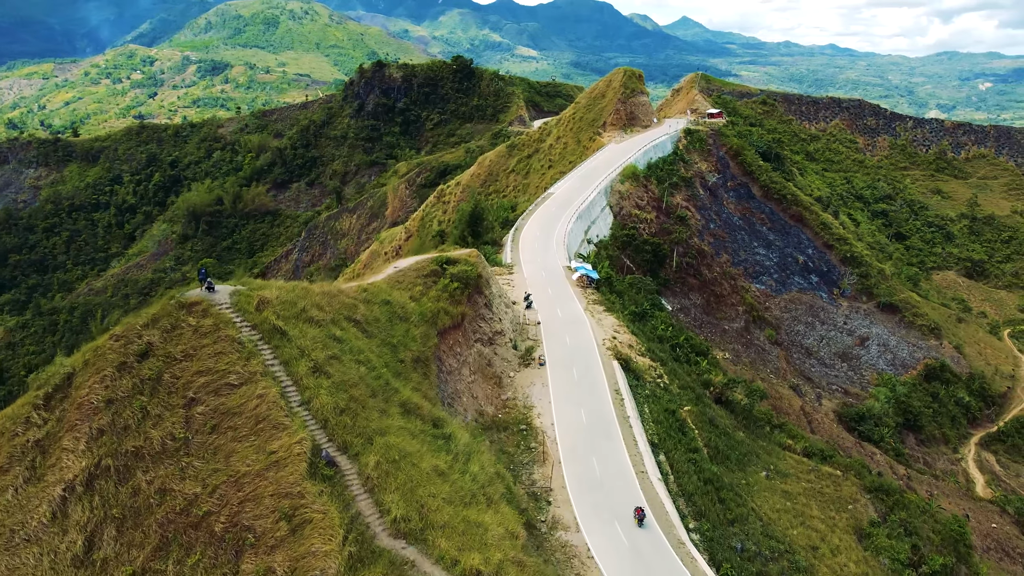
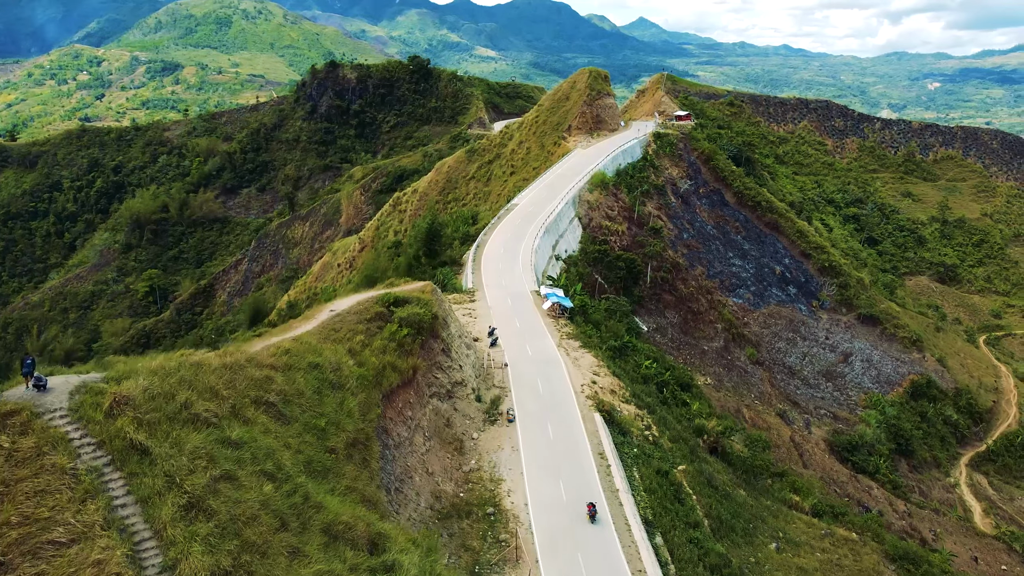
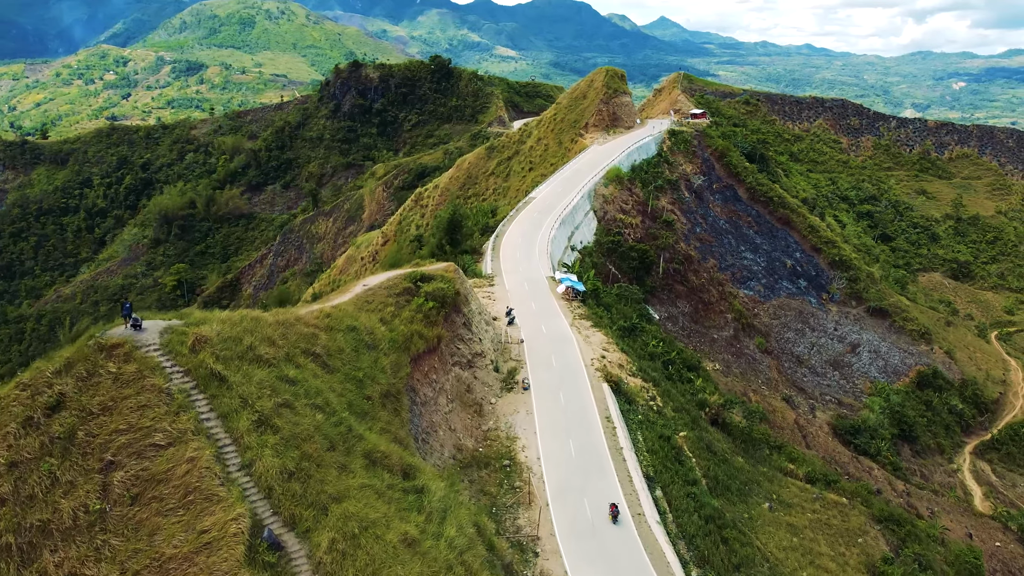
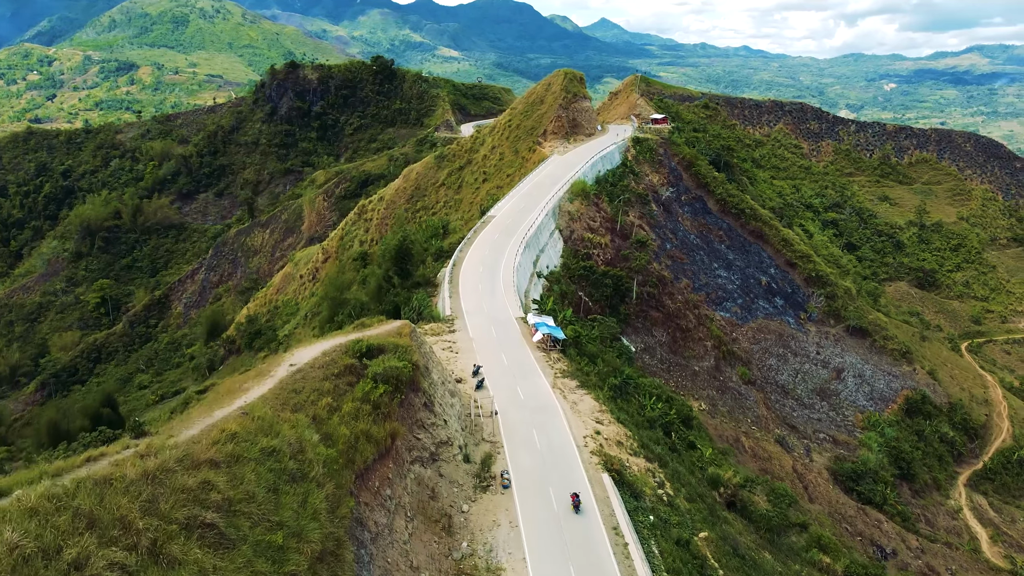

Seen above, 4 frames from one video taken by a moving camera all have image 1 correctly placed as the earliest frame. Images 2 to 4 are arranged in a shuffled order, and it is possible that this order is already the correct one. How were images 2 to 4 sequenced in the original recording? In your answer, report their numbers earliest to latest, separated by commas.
3, 2, 4
